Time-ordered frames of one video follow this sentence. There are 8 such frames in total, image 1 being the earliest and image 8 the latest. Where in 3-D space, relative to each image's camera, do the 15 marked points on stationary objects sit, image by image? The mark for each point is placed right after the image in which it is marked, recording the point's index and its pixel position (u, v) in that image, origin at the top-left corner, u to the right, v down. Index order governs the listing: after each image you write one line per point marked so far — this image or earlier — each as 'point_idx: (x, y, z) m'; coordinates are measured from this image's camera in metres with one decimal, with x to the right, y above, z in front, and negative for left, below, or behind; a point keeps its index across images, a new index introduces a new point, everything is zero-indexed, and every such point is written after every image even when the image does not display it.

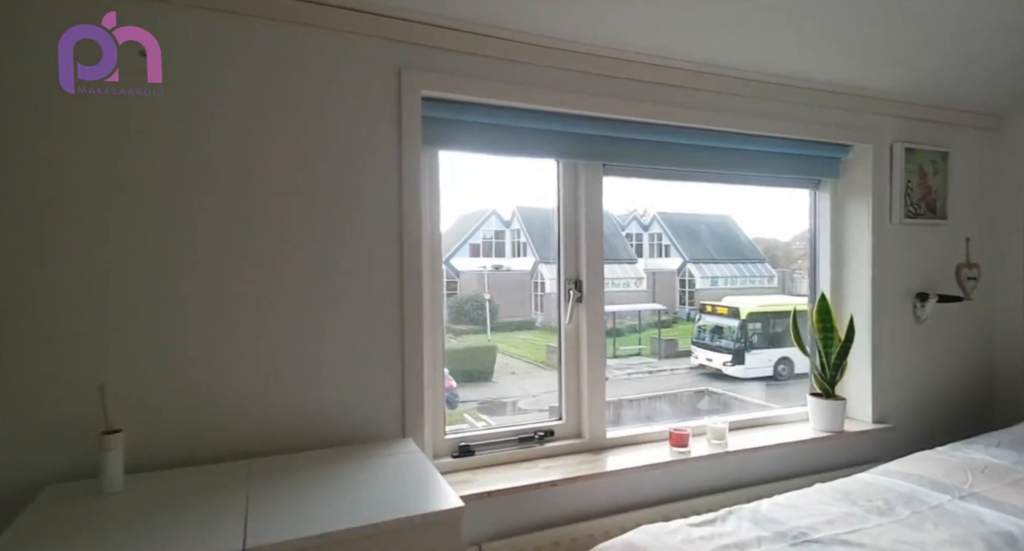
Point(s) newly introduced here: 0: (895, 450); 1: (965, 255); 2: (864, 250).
0: (+1.6, -0.7, +2.1) m
1: (+2.0, +0.1, +2.3) m
2: (+1.4, +0.1, +2.1) m
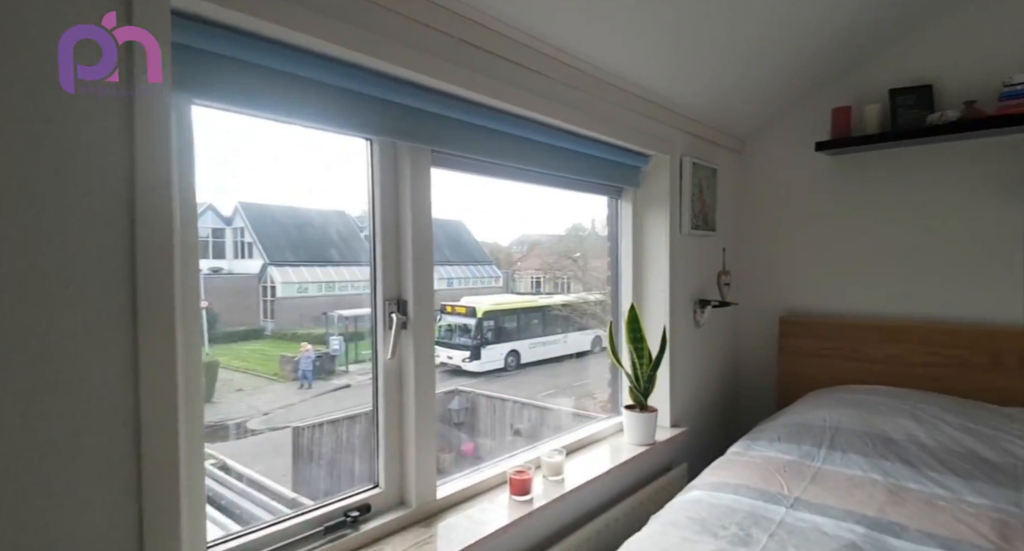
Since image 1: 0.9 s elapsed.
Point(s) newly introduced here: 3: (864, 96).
0: (+0.8, -0.7, +2.2) m
1: (+1.0, +0.1, +2.6) m
2: (+0.6, +0.1, +2.2) m
3: (+1.5, +0.8, +2.4) m
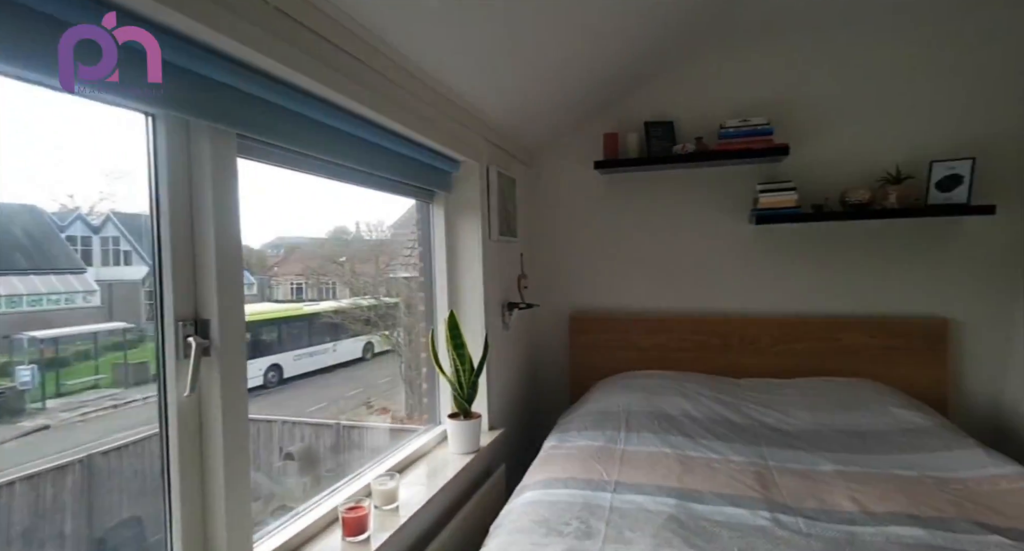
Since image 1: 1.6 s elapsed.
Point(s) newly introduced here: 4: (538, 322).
0: (0.0, -0.8, +2.3) m
1: (0.0, 0.0, +2.7) m
2: (-0.2, 0.0, +2.2) m
3: (+0.6, +0.8, +2.8) m
4: (+0.1, -0.3, +2.9) m
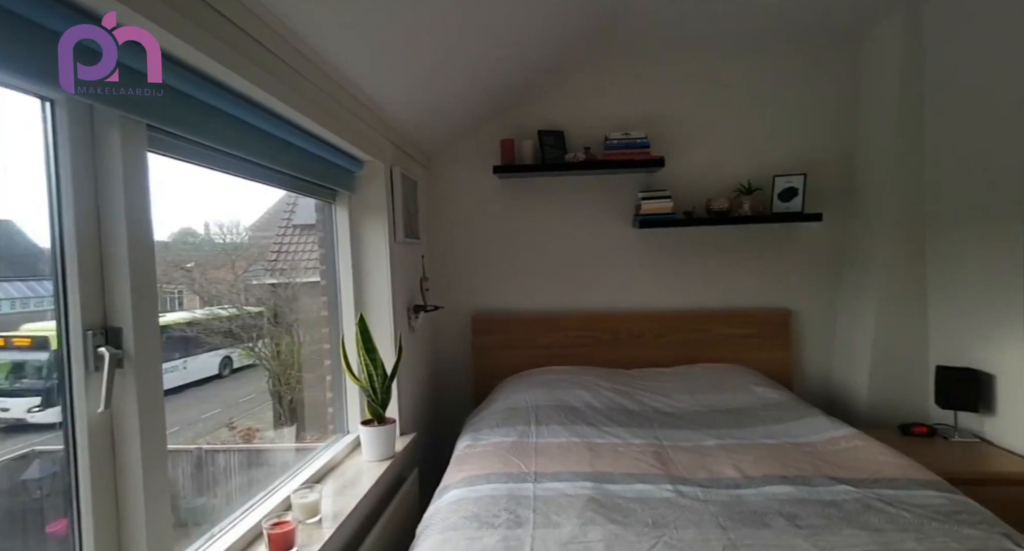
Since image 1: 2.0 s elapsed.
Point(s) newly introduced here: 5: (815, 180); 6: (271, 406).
0: (-0.4, -0.8, +2.3) m
1: (-0.5, 0.0, +2.7) m
2: (-0.5, 0.0, +2.1) m
3: (+0.1, +0.8, +2.9) m
4: (-0.4, -0.3, +2.9) m
5: (+1.6, +0.5, +2.7) m
6: (-0.7, -0.4, +1.6) m
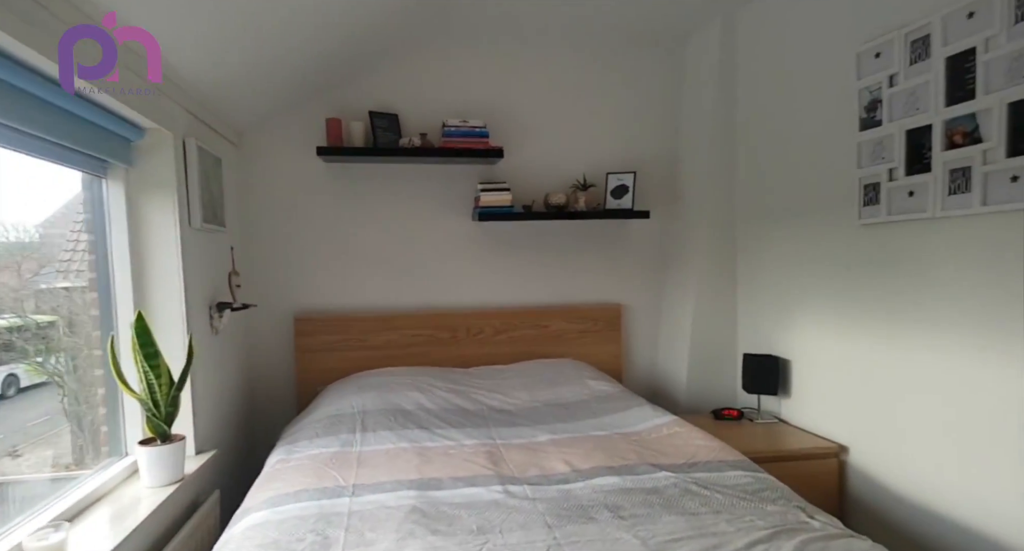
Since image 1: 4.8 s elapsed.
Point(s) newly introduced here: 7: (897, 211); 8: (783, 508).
0: (-1.1, -0.7, +1.9) m
1: (-1.2, +0.1, +2.4) m
2: (-1.1, +0.1, +1.8) m
3: (-0.8, +0.8, +2.6) m
4: (-1.2, -0.2, +2.5) m
5: (+0.7, +0.5, +2.9) m
6: (-1.2, -0.3, +1.2) m
7: (+1.3, +0.2, +1.8) m
8: (+0.7, -0.6, +1.4) m
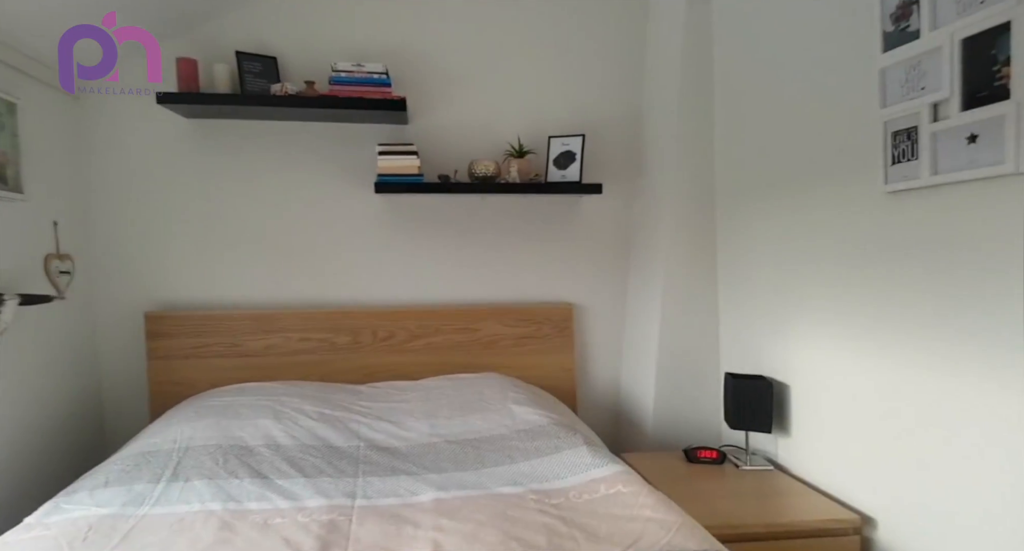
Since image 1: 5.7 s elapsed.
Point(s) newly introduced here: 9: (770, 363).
0: (-1.4, -0.7, +1.3) m
1: (-1.5, +0.1, +1.8) m
2: (-1.5, +0.1, +1.2) m
3: (-1.1, +0.9, +2.1) m
4: (-1.5, -0.2, +1.9) m
5: (+0.4, +0.5, +2.3) m
6: (-1.6, -0.3, +0.6) m
7: (+1.0, +0.2, +1.2) m
8: (+0.4, -0.6, +0.8) m
9: (+0.9, -0.3, +1.8) m
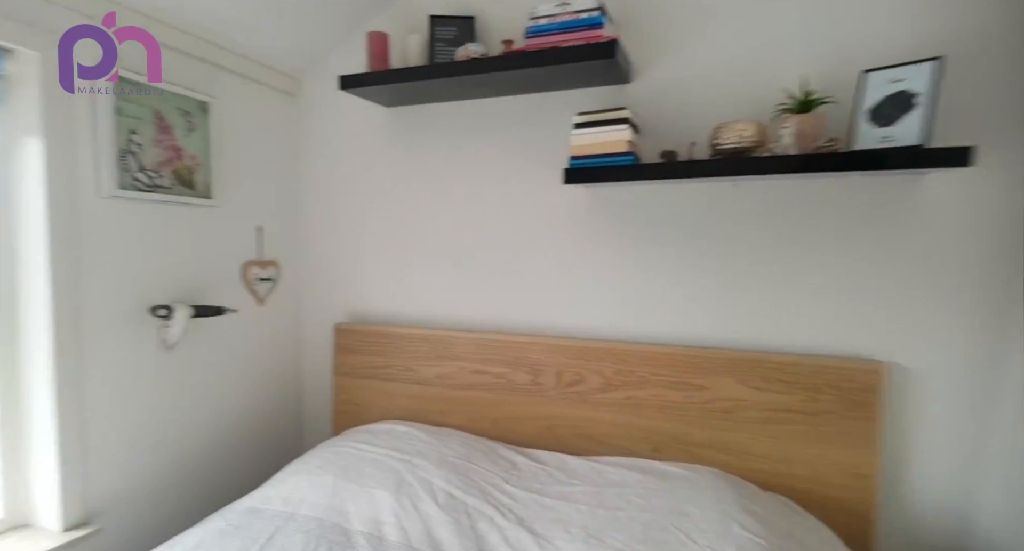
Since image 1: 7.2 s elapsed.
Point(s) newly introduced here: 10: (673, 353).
0: (-1.0, -0.7, +1.4) m
1: (-0.9, +0.1, +1.8) m
2: (-1.1, +0.1, +1.2) m
3: (-0.3, +0.8, +1.8) m
4: (-0.8, -0.2, +1.9) m
5: (+1.1, +0.4, +1.2) m
6: (-1.5, -0.4, +0.8) m
7: (+1.0, +0.1, 0.0) m
8: (+0.3, -0.7, 0.0) m
9: (+1.2, -0.4, +0.6) m
10: (+0.4, -0.2, +1.4) m
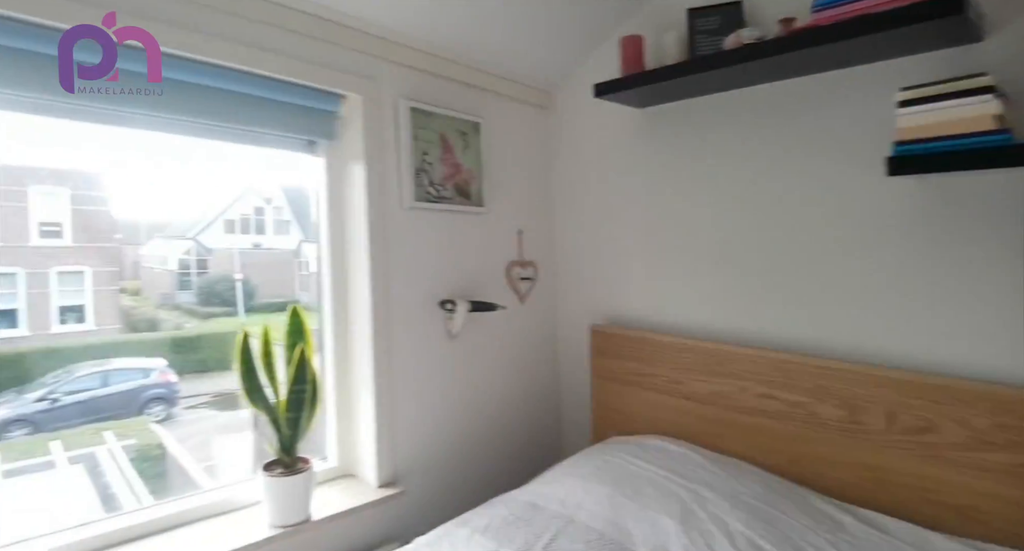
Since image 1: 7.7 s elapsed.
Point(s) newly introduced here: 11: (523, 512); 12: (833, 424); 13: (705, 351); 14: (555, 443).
0: (-0.2, -0.7, +1.6) m
1: (+0.1, +0.1, +1.9) m
2: (-0.4, +0.1, +1.5) m
3: (+0.6, +0.8, +1.6) m
4: (+0.2, -0.2, +2.0) m
5: (+1.6, +0.4, +0.5) m
6: (-0.9, -0.4, +1.2) m
7: (+1.0, 0.0, -0.5) m
8: (+0.3, -0.8, -0.2) m
9: (+1.4, -0.5, -0.1) m
10: (+1.1, -0.3, +1.0) m
11: (0.0, -0.6, +1.3) m
12: (+0.9, -0.4, +1.3) m
13: (+0.6, -0.2, +1.6) m
14: (+0.2, -0.7, +2.0) m
